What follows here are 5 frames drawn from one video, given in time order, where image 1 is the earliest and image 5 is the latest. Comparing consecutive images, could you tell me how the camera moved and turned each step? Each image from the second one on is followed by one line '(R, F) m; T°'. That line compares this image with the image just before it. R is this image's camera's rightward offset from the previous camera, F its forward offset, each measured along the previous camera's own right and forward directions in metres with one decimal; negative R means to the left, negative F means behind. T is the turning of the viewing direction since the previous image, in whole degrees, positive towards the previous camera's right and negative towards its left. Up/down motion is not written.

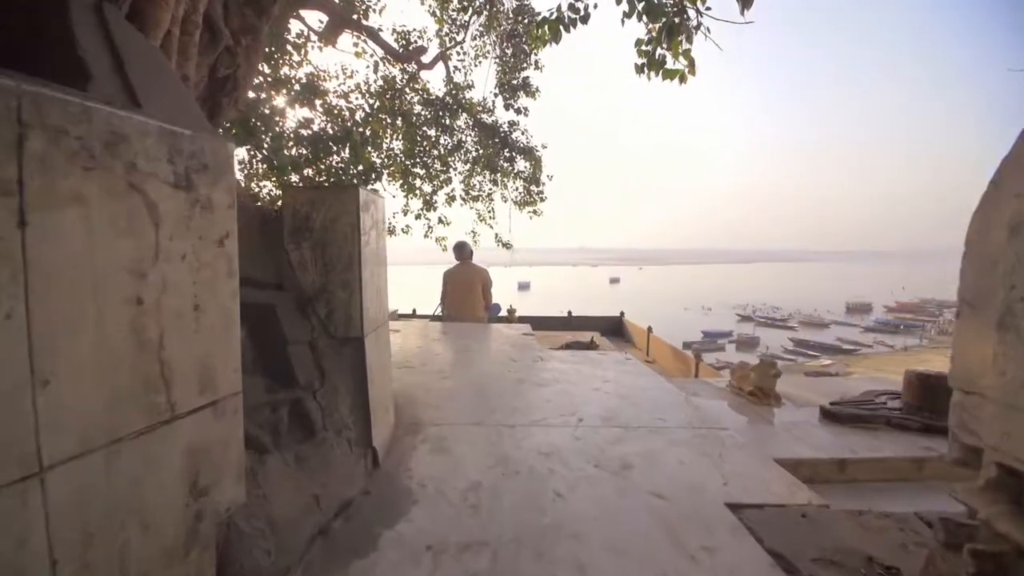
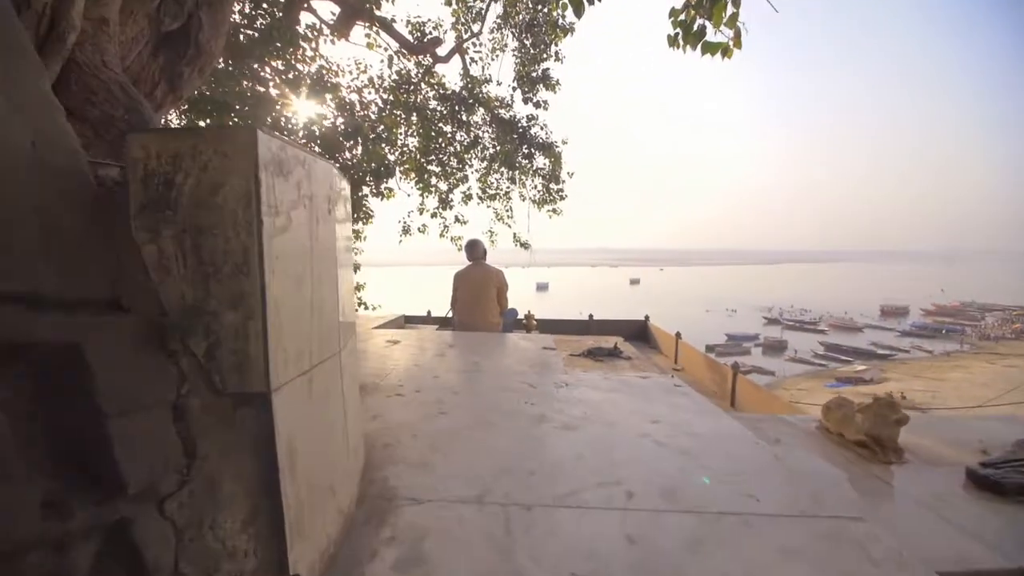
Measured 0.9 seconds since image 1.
(0.0, +0.7) m; -2°
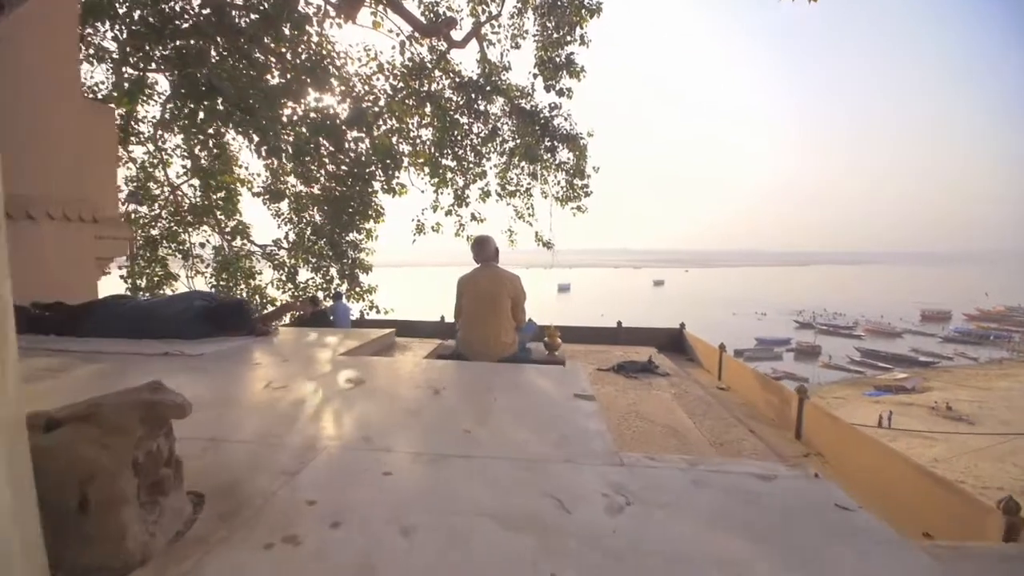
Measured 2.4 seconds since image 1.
(0.0, +1.3) m; -2°
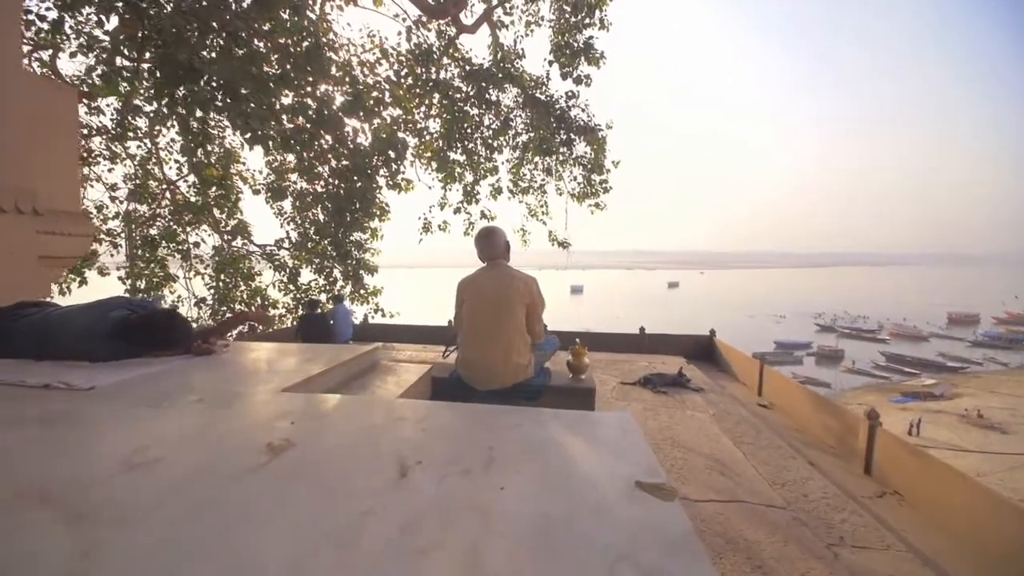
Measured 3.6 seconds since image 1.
(0.0, +1.1) m; -1°
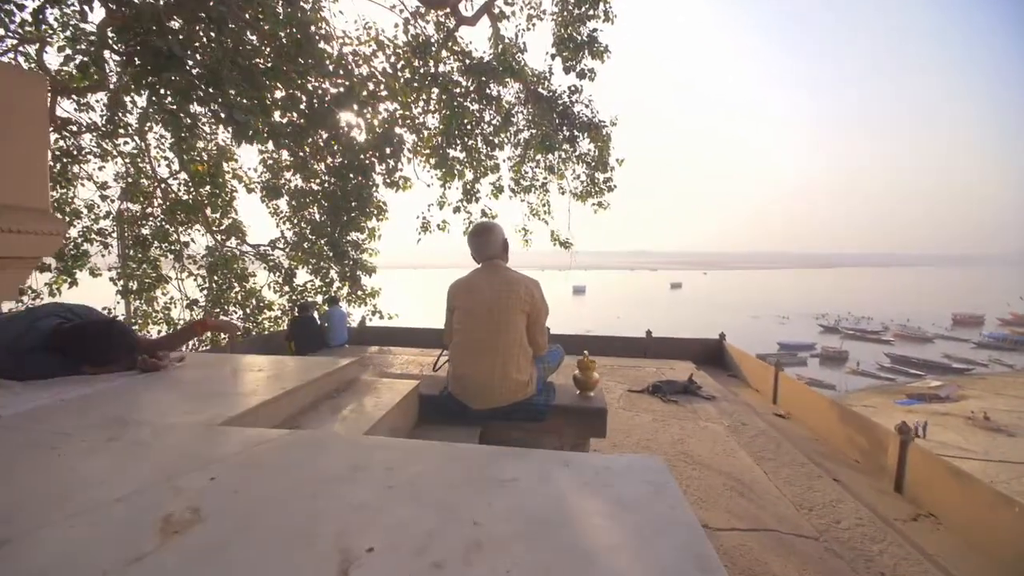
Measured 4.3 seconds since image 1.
(0.0, +0.5) m; 0°
